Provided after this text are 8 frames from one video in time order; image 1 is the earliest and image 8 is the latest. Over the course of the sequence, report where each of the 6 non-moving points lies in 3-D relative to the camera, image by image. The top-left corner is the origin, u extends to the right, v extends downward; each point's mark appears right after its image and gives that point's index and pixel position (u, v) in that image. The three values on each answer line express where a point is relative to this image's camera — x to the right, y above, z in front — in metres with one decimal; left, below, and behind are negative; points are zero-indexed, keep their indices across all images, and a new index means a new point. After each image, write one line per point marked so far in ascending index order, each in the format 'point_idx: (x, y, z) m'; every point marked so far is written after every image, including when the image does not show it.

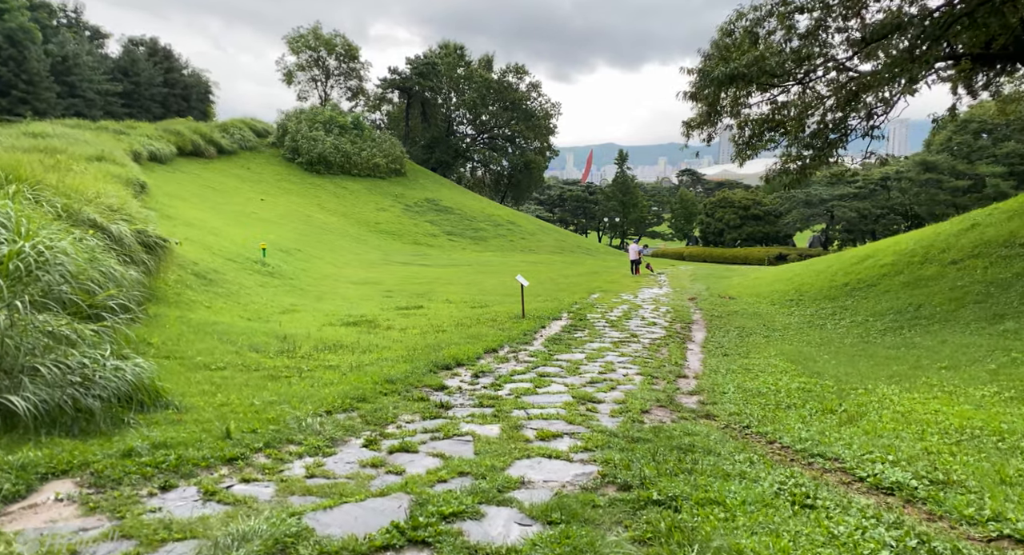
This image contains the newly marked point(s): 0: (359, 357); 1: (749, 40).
0: (-1.9, -1.0, +9.3) m
1: (+4.2, +4.2, +13.0) m
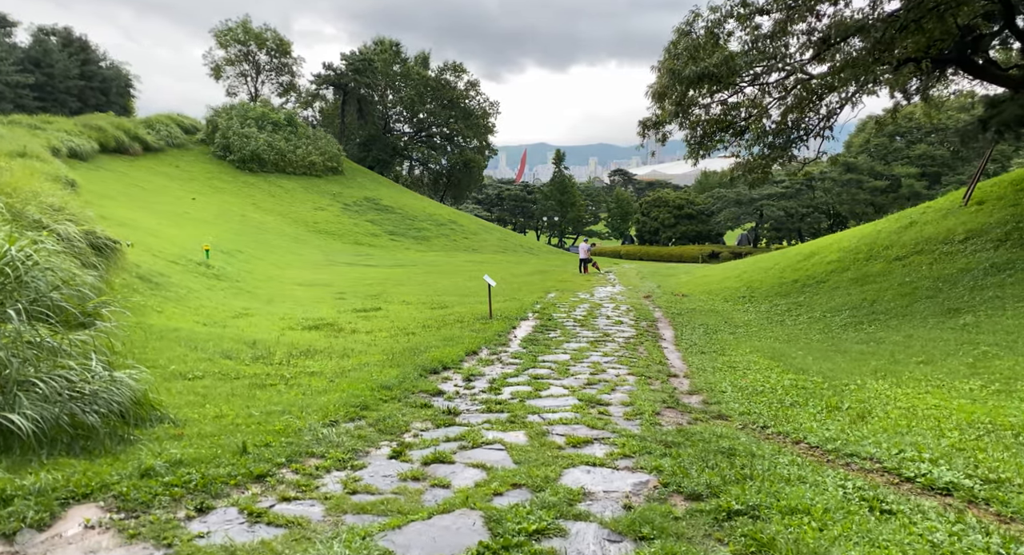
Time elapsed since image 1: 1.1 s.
0: (-2.1, -1.0, +8.9) m
1: (+3.6, +4.2, +13.2) m
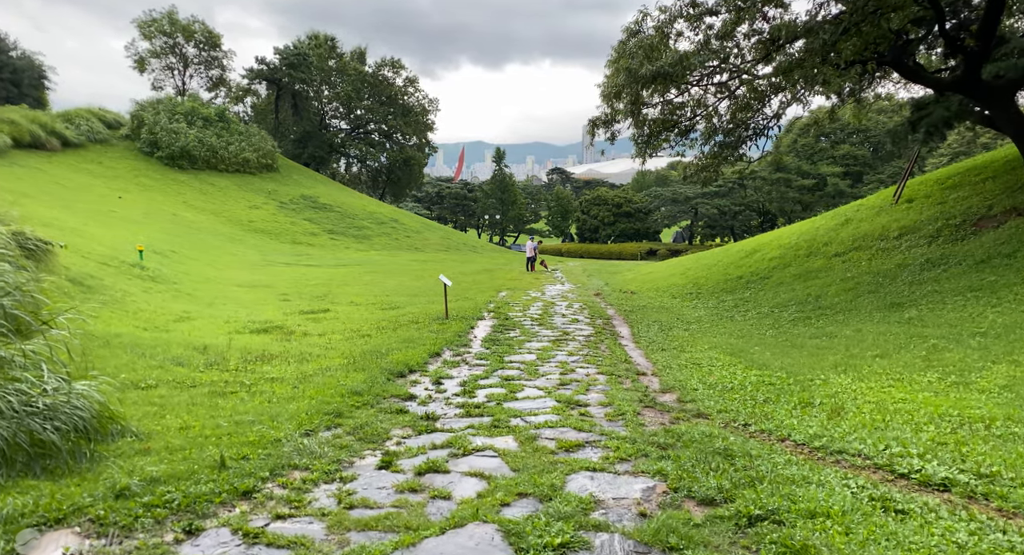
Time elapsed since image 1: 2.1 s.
0: (-2.5, -1.0, +8.6) m
1: (+2.7, +4.3, +13.3) m
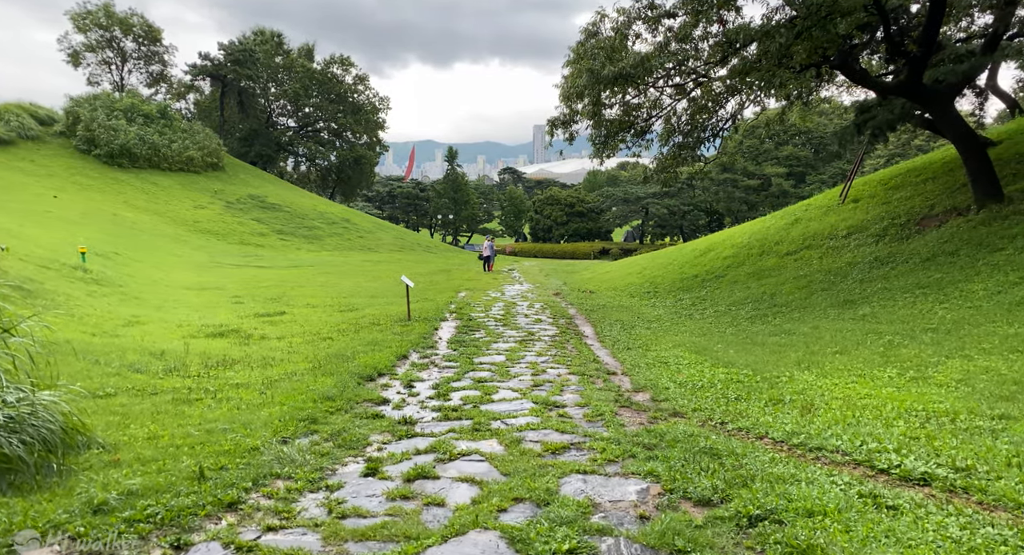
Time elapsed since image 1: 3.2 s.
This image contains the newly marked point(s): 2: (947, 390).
0: (-2.8, -1.1, +8.4) m
1: (+2.0, +4.3, +13.5) m
2: (+4.1, -1.1, +7.0) m
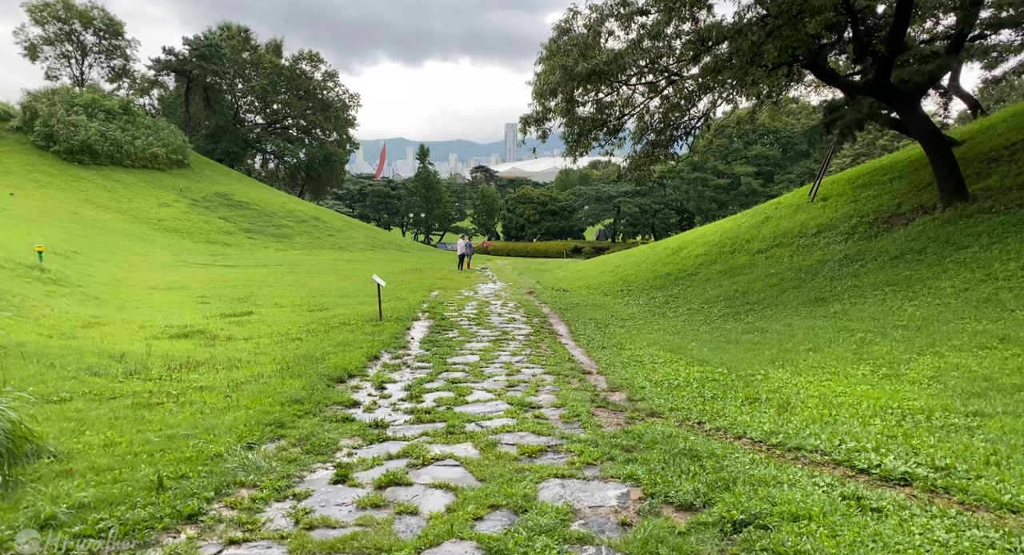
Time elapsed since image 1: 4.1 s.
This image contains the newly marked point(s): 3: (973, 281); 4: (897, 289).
0: (-3.1, -1.1, +8.1) m
1: (+1.5, +4.3, +13.4) m
2: (+3.8, -1.0, +7.0) m
3: (+6.9, 0.0, +11.1) m
4: (+6.3, -0.2, +12.1) m
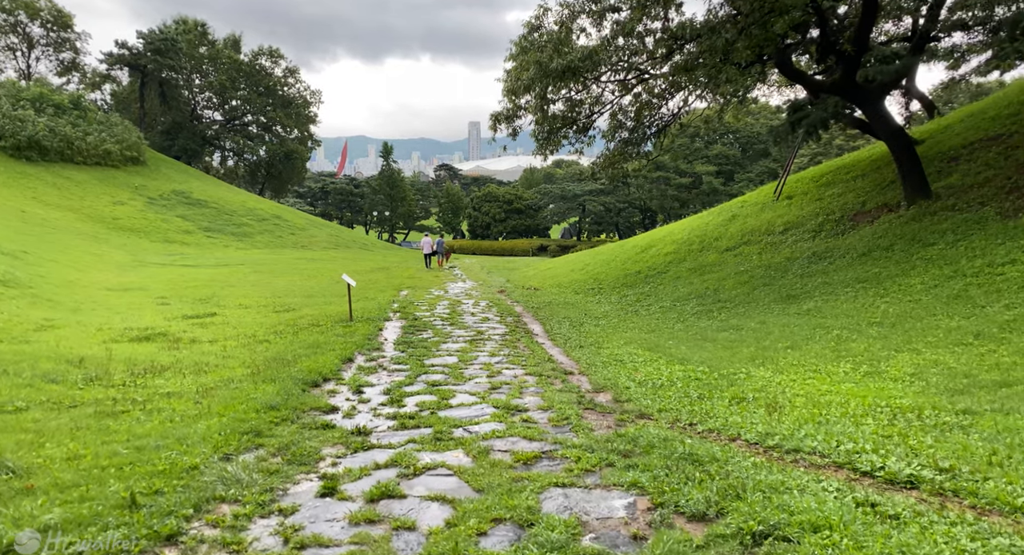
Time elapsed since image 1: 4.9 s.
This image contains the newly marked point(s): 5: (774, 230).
0: (-3.3, -1.1, +7.8) m
1: (+1.0, +4.3, +13.2) m
2: (+3.7, -1.0, +7.1) m
3: (+6.5, 0.0, +11.3) m
4: (+5.9, -0.1, +12.2) m
5: (+6.4, +1.2, +18.1) m
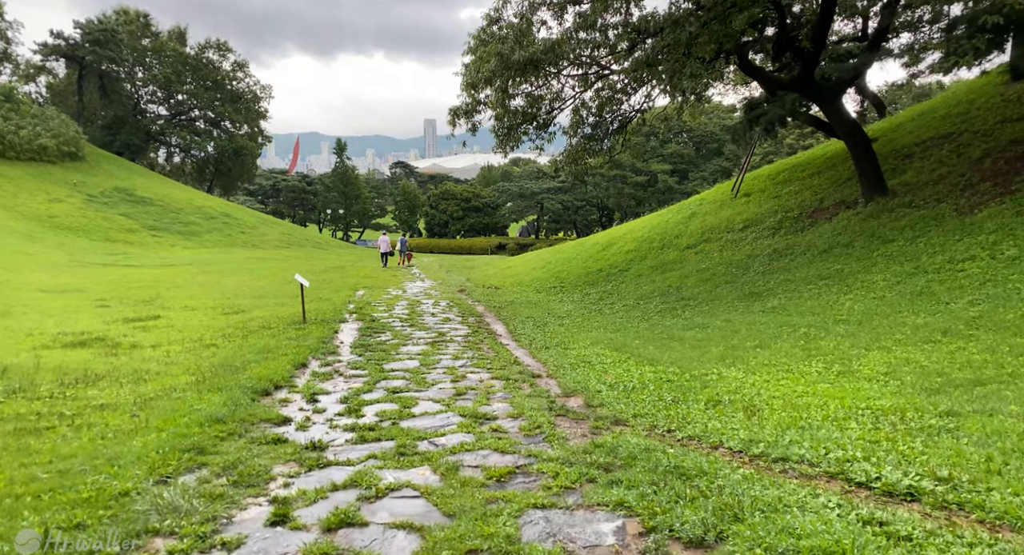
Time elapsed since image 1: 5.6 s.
0: (-3.6, -1.1, +7.2) m
1: (+0.3, +4.4, +12.9) m
2: (+3.4, -1.0, +6.9) m
3: (+5.9, +0.1, +11.3) m
4: (+5.2, -0.1, +12.2) m
5: (+5.4, +1.2, +18.1) m
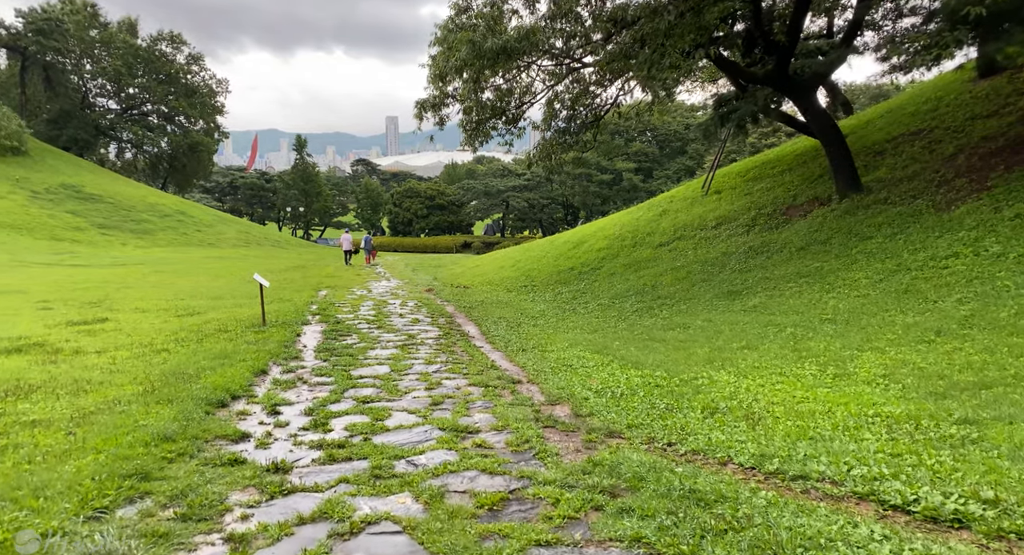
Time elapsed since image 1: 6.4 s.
0: (-3.8, -1.1, +6.5) m
1: (-0.2, +4.4, +12.4) m
2: (+3.2, -1.0, +6.5) m
3: (+5.5, +0.1, +11.1) m
4: (+4.8, 0.0, +11.9) m
5: (+4.7, +1.3, +17.8) m
